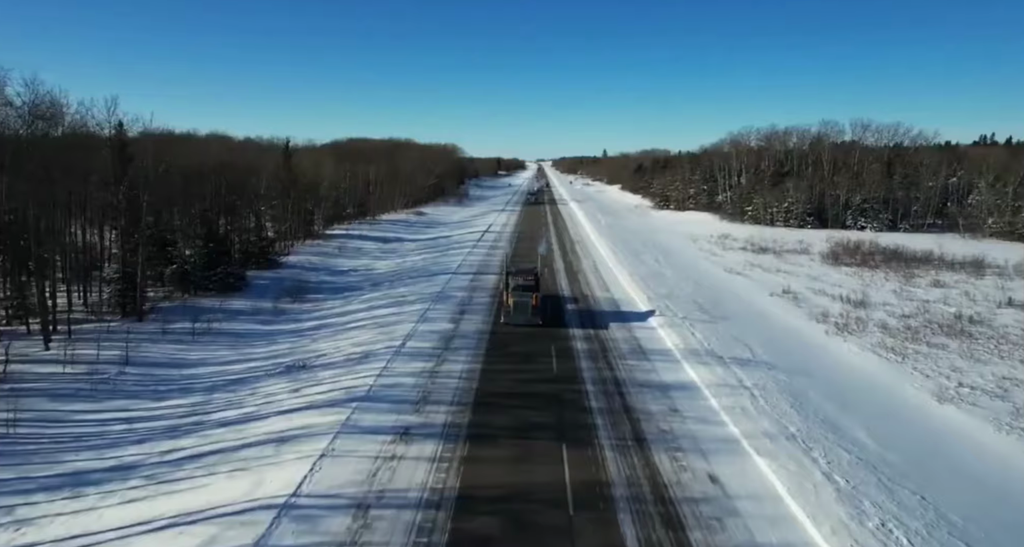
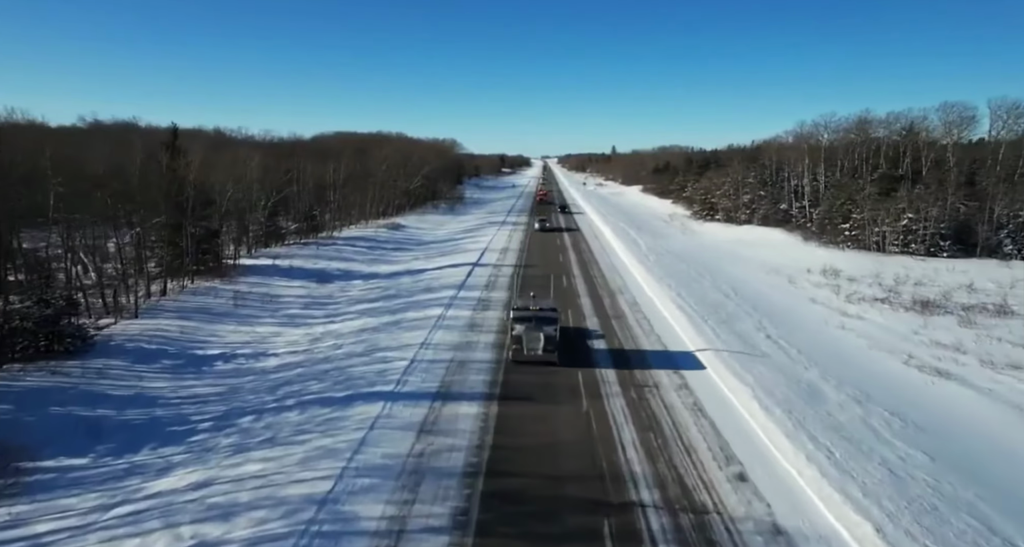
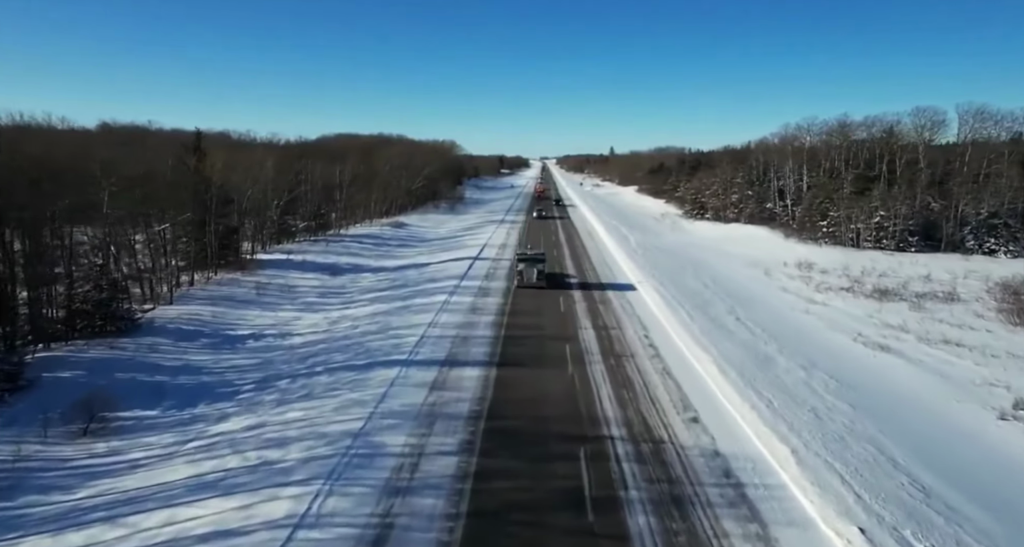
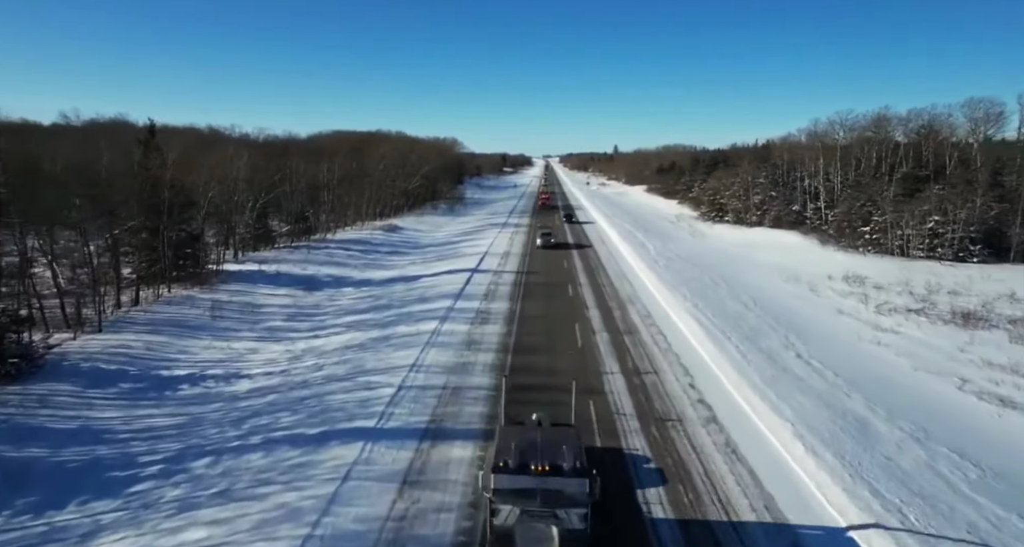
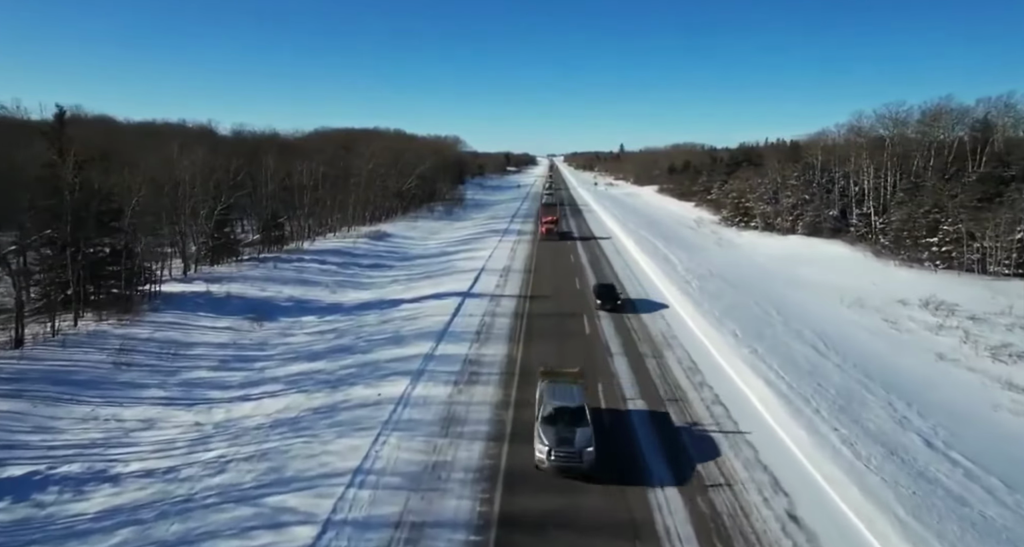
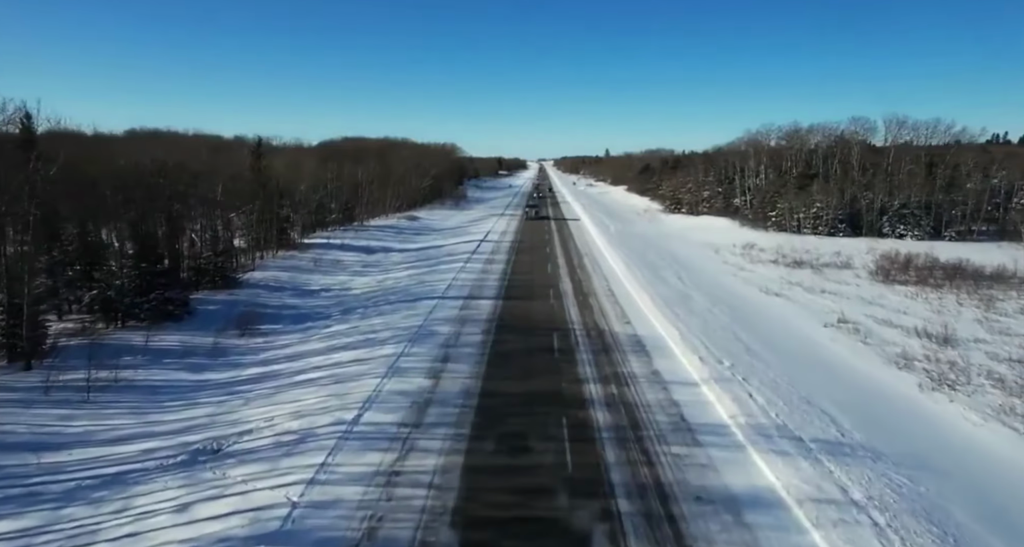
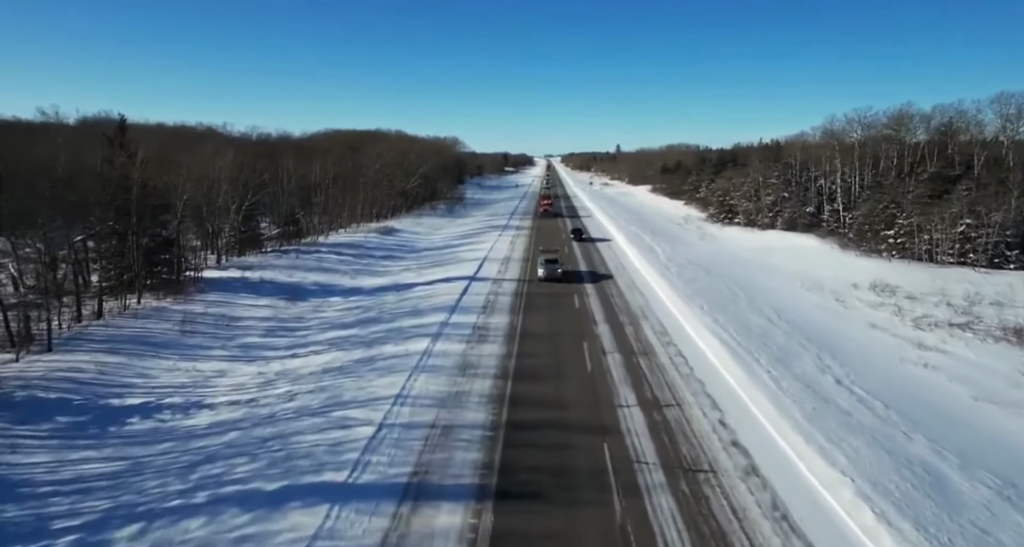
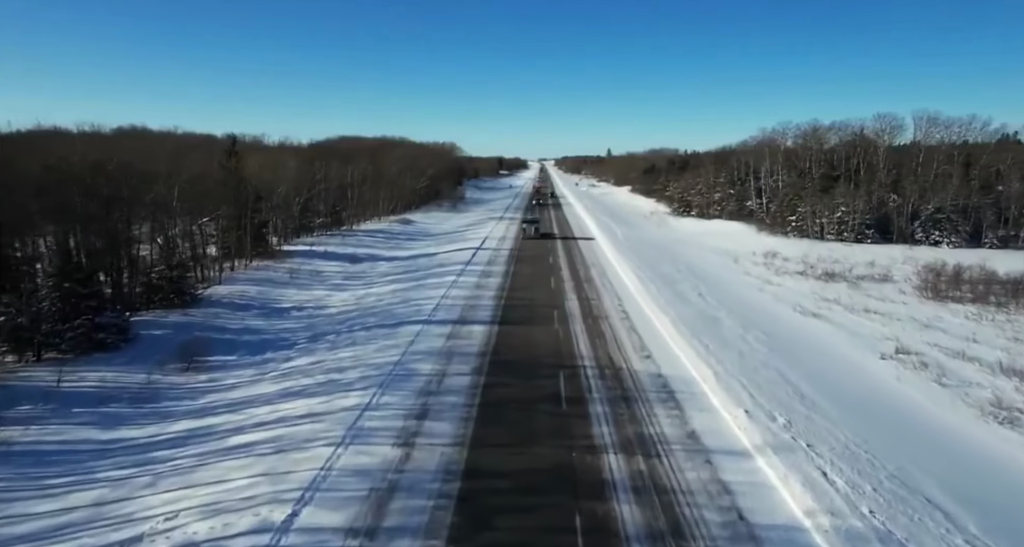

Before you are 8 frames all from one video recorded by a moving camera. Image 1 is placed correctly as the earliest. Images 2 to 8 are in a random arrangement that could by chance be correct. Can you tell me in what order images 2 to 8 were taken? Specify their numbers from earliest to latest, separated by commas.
6, 8, 3, 2, 4, 7, 5
